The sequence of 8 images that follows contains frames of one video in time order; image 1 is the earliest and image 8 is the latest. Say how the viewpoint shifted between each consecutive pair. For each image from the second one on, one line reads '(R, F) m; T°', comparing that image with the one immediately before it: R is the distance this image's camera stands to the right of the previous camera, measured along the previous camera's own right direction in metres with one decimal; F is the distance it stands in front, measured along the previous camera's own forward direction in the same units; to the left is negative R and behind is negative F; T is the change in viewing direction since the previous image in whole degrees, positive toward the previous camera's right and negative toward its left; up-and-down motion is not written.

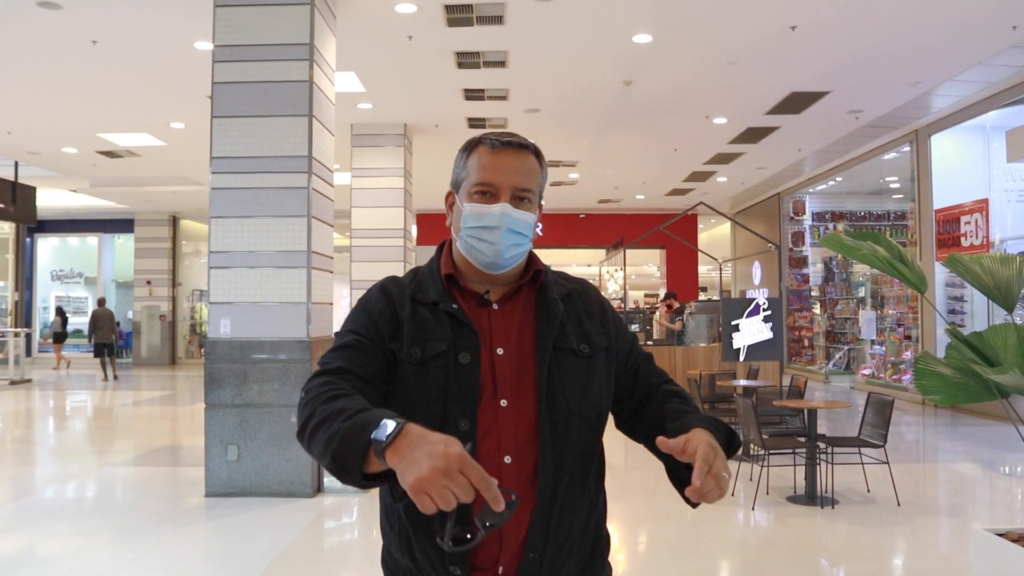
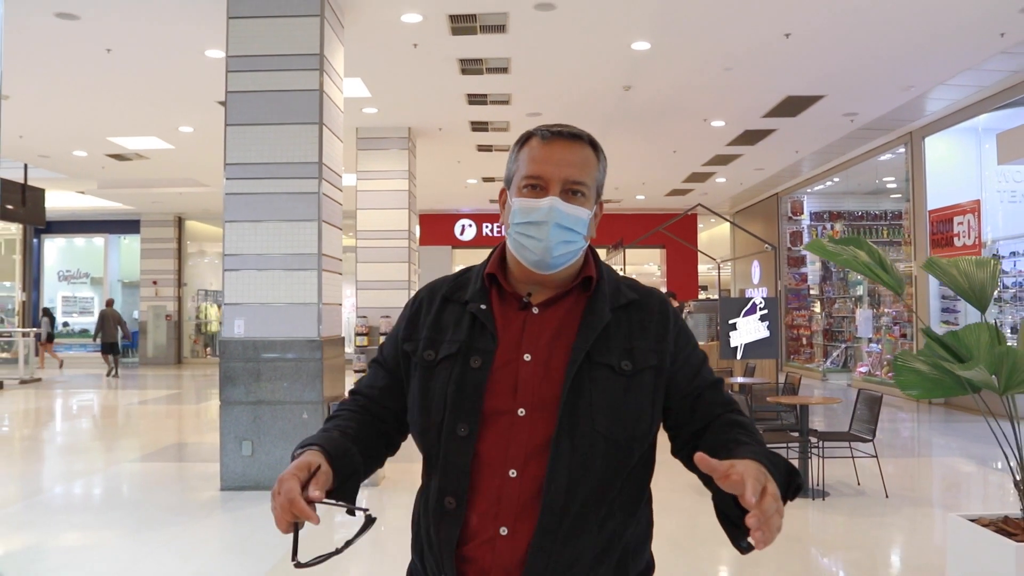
(0.0, -0.2) m; 0°
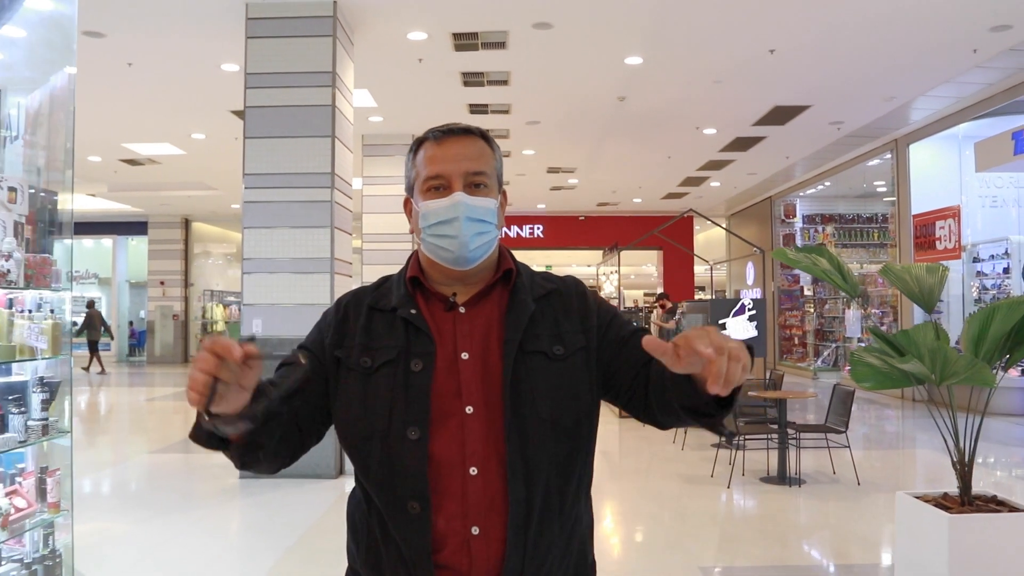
(0.0, -0.3) m; 0°
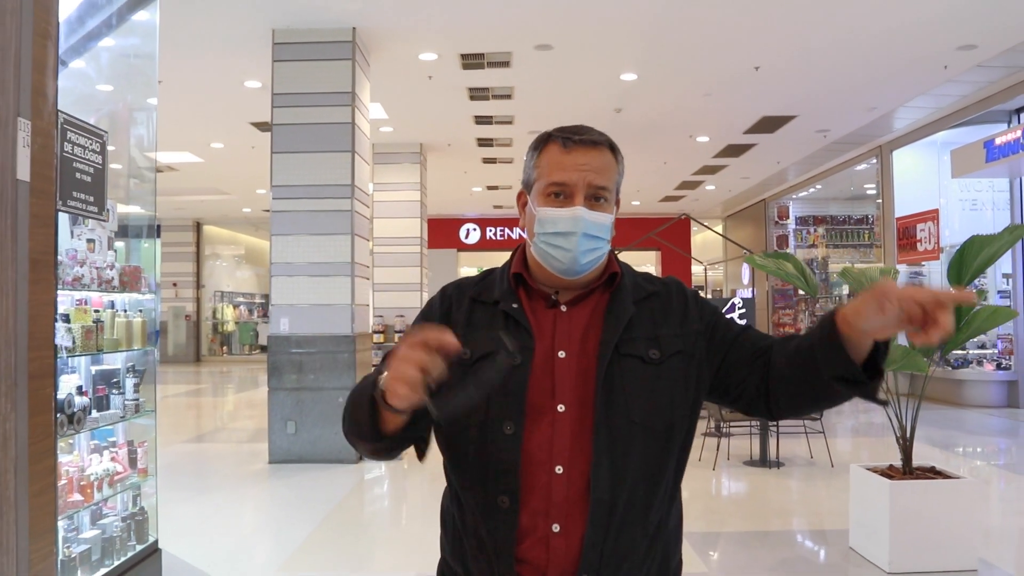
(0.0, -0.5) m; 0°
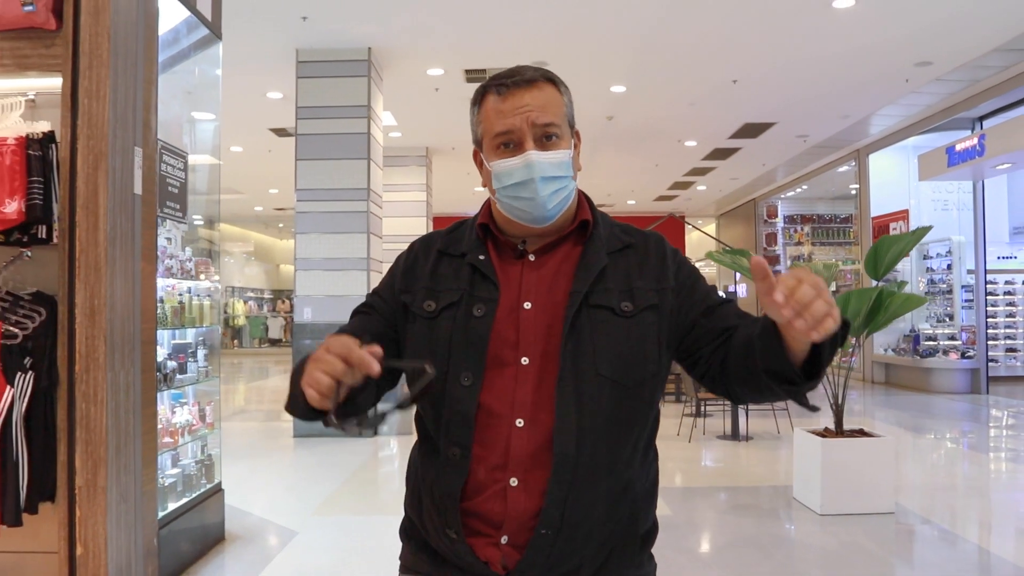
(0.0, -0.7) m; 0°
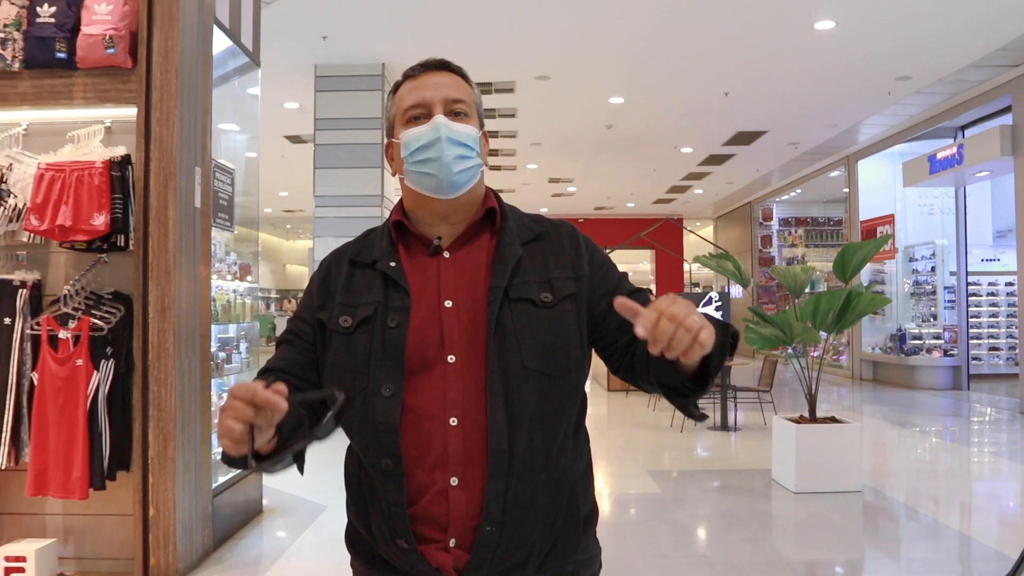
(0.0, -0.4) m; 0°
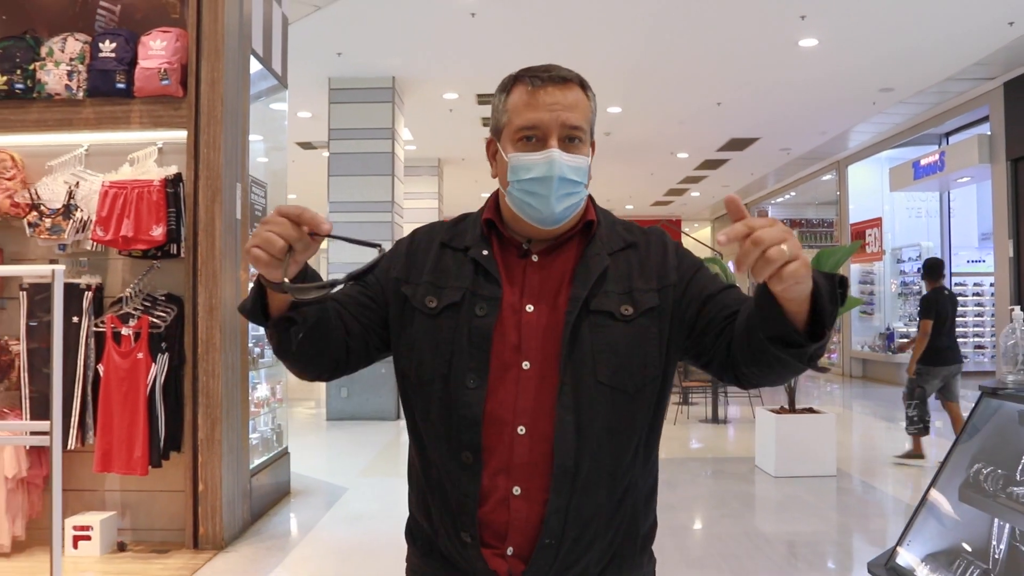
(0.0, -0.4) m; 0°
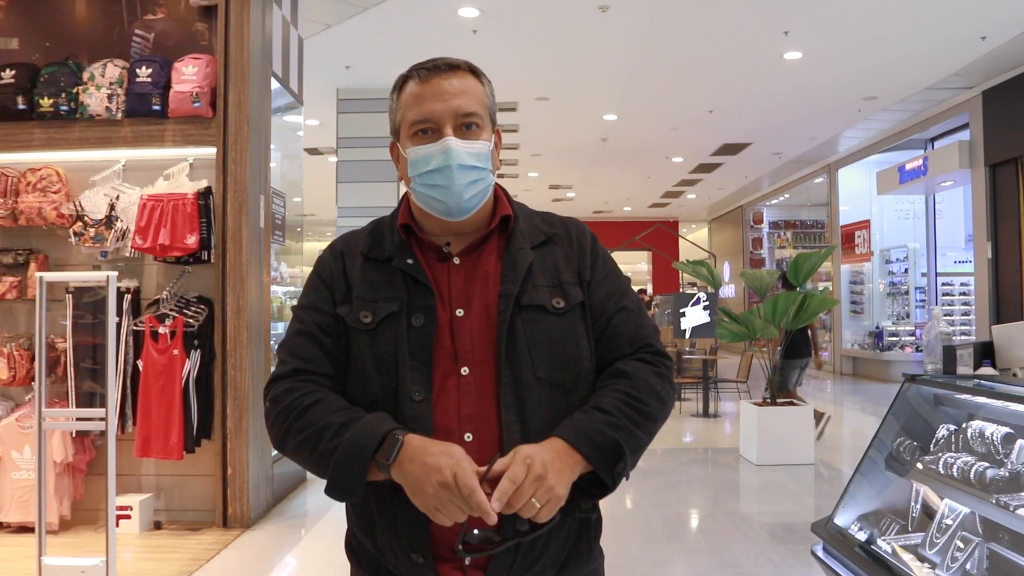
(0.0, -0.3) m; 0°
